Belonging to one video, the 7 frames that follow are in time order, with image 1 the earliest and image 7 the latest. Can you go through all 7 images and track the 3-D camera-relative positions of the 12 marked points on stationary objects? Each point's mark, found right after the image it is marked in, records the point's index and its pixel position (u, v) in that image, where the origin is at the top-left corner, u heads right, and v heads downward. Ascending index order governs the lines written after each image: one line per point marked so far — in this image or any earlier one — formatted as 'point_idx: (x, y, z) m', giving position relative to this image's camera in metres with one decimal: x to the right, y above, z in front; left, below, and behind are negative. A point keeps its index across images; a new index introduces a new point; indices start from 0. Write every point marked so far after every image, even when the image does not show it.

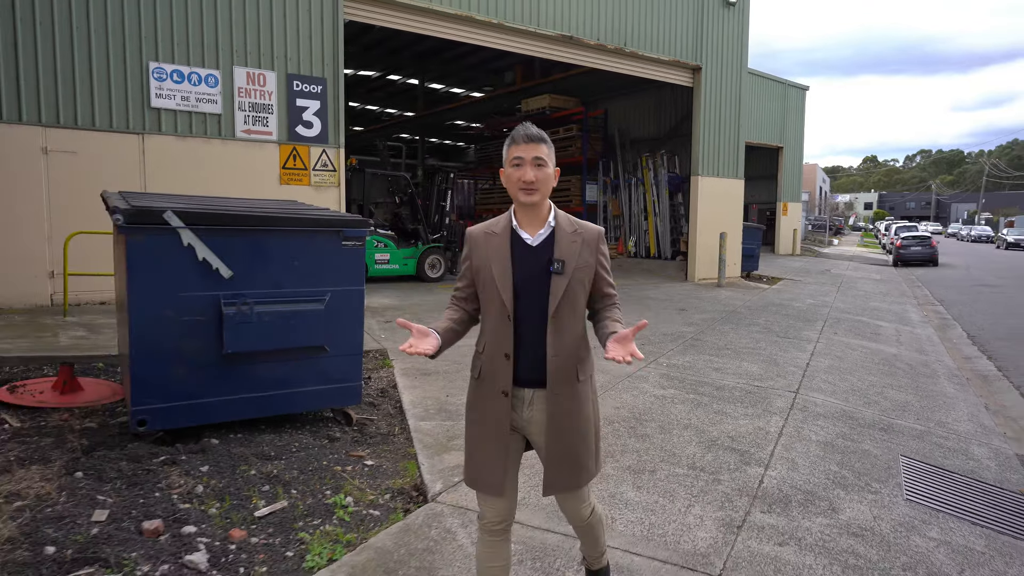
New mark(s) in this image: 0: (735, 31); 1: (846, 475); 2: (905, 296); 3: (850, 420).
0: (+5.1, +5.9, +15.6) m
1: (+2.1, -1.2, +4.3) m
2: (+9.3, -0.2, +16.0) m
3: (+2.8, -1.1, +5.6) m
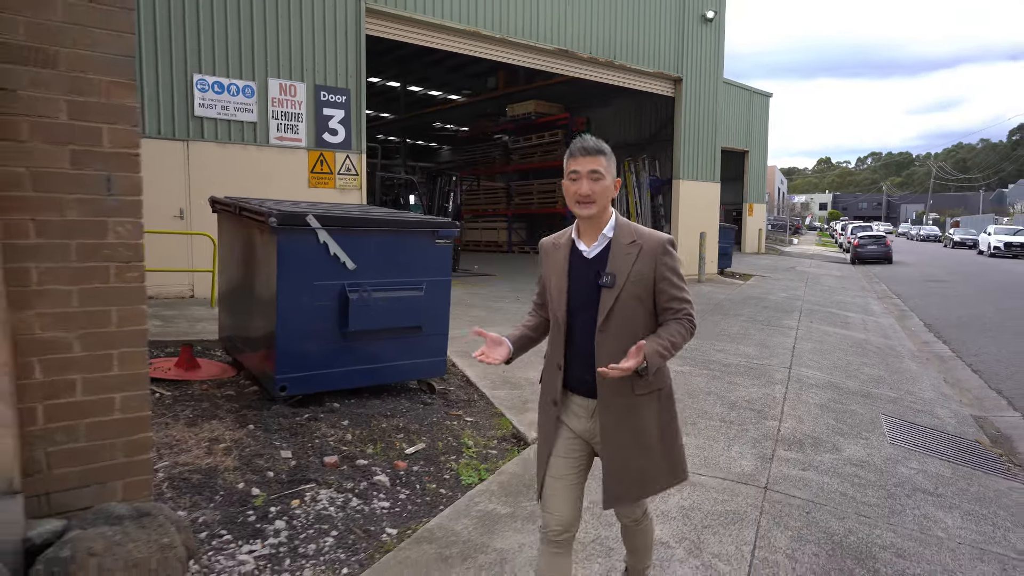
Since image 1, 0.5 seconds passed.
0: (+4.9, +6.0, +16.8) m
1: (+2.6, -1.1, +5.3) m
2: (+9.1, -0.1, +17.5) m
3: (+3.2, -1.0, +6.7) m
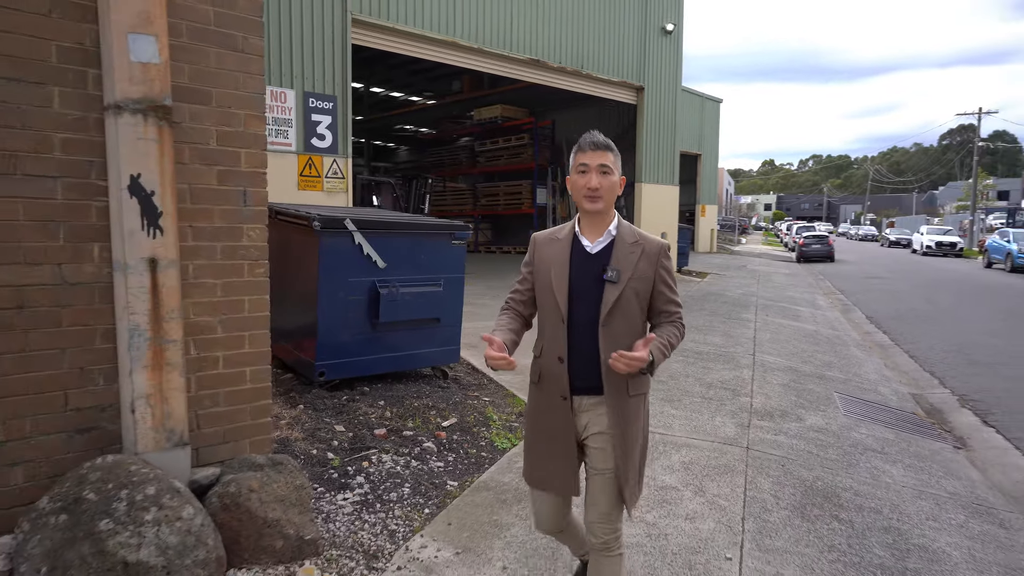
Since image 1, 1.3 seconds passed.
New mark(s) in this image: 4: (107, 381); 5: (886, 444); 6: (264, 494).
0: (+4.1, +6.1, +17.8) m
1: (+2.7, -1.0, +6.2) m
2: (+8.3, 0.0, +18.7) m
3: (+3.2, -0.9, +7.6) m
4: (-1.6, -0.4, +2.7) m
5: (+2.9, -1.2, +5.2) m
6: (-1.0, -0.8, +2.7) m
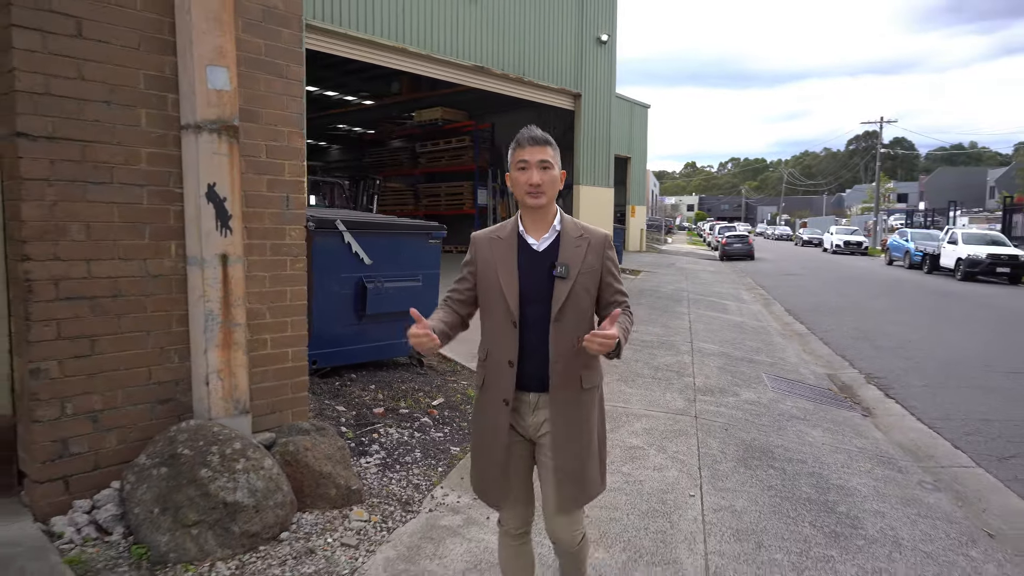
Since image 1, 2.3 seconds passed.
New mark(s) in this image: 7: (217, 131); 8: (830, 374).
0: (+2.6, +6.2, +18.8) m
1: (+2.3, -1.0, +7.1) m
2: (+6.6, +0.2, +20.1) m
3: (+2.7, -0.8, +8.5) m
4: (-1.5, -0.3, +3.1) m
5: (+2.7, -1.1, +6.2) m
6: (-0.9, -0.8, +3.3) m
7: (-1.3, +0.7, +3.0) m
8: (+3.9, -1.0, +8.3) m
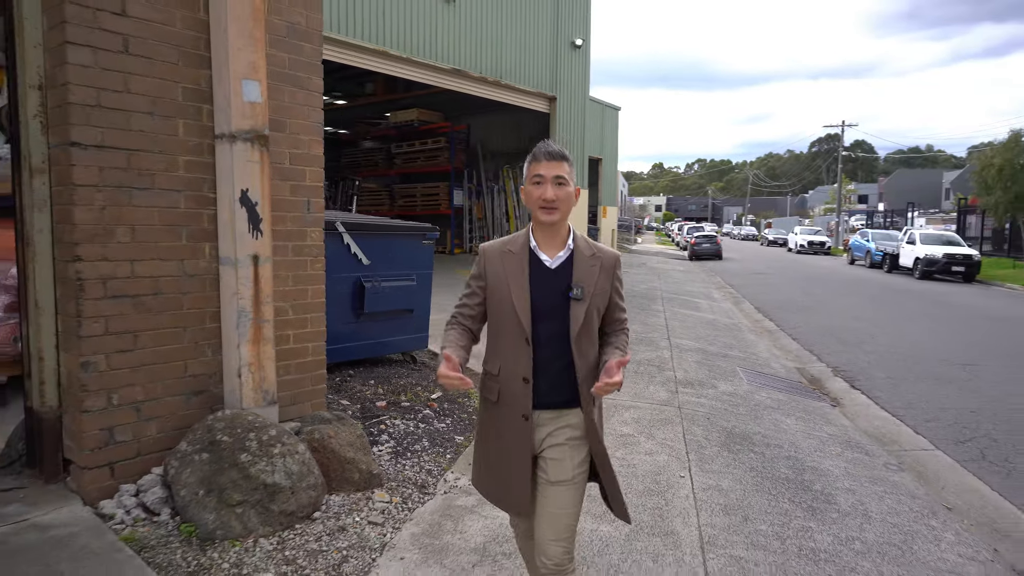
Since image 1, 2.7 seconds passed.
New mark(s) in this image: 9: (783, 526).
0: (+1.9, +6.2, +19.1) m
1: (+2.2, -0.9, +7.4) m
2: (+5.9, +0.2, +20.7) m
3: (+2.5, -0.8, +8.9) m
4: (-1.5, -0.3, +3.3) m
5: (+2.6, -1.1, +6.5) m
6: (-0.9, -0.8, +3.5) m
7: (-1.3, +0.7, +3.2) m
8: (+3.7, -1.0, +8.7) m
9: (+1.4, -1.3, +3.6) m
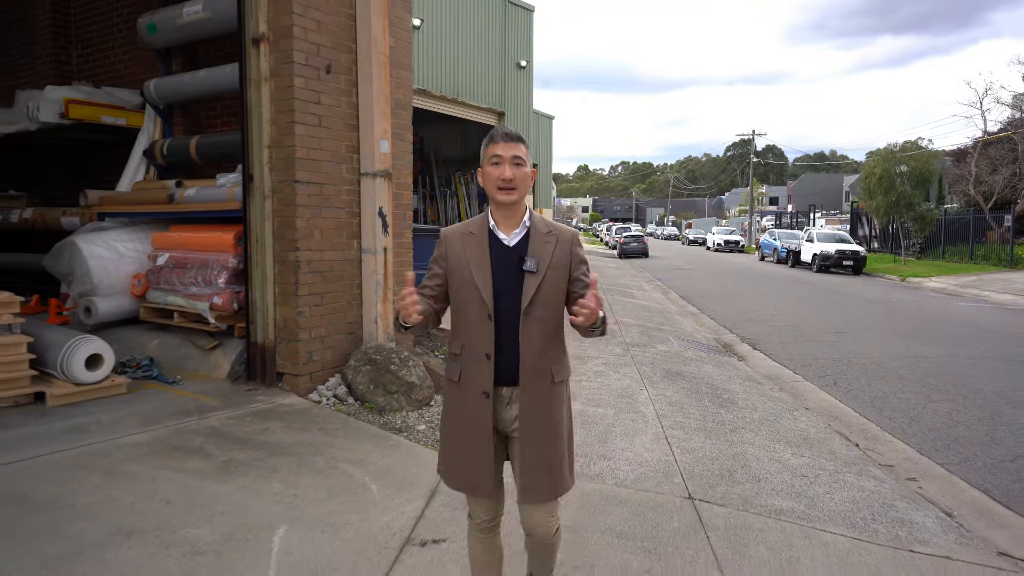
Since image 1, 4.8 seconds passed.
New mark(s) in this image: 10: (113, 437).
0: (+0.4, +6.3, +21.4) m
1: (+2.0, -0.7, +9.8) m
2: (+4.3, +0.4, +23.3) m
3: (+2.2, -0.6, +11.3) m
4: (-1.2, -0.2, +5.3) m
5: (+2.5, -0.9, +8.9) m
6: (-0.6, -0.6, +5.5) m
7: (-1.0, +0.9, +5.3) m
8: (+3.4, -0.8, +11.2) m
9: (+1.7, -1.1, +5.9) m
10: (-2.2, -0.8, +3.8) m
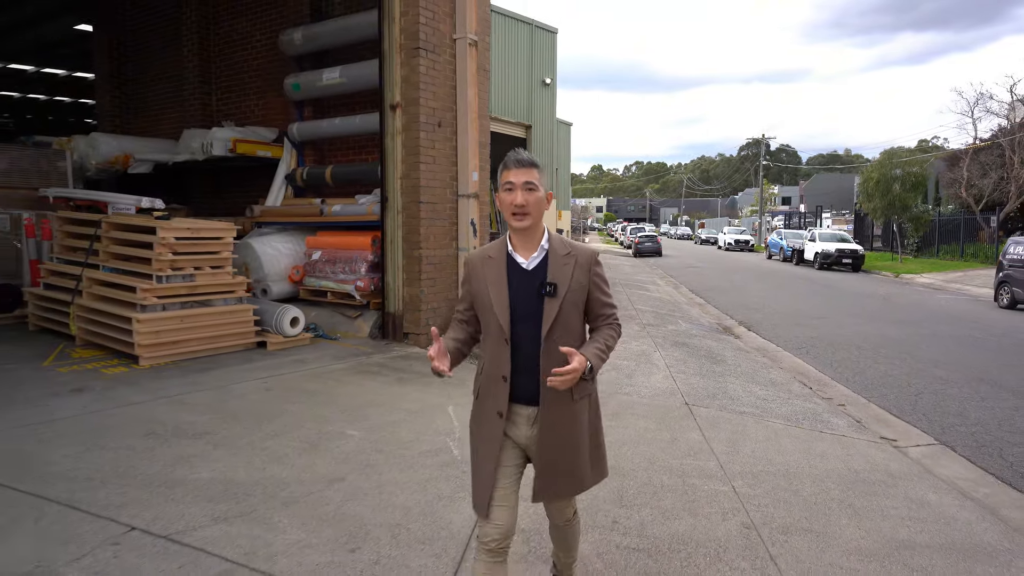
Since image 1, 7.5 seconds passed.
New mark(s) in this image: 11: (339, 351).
0: (+1.3, +6.5, +23.6) m
1: (+2.7, -0.6, +12.0) m
2: (+5.2, +0.5, +25.5) m
3: (+2.9, -0.5, +13.4) m
4: (-0.6, 0.0, +7.6) m
5: (+3.1, -0.8, +11.1) m
6: (-0.1, -0.5, +7.8) m
7: (-0.4, +1.0, +7.5) m
8: (+4.1, -0.7, +13.4) m
9: (+2.2, -0.9, +8.1) m
10: (-1.7, -0.7, +6.1) m
11: (-1.7, -0.6, +6.7) m
